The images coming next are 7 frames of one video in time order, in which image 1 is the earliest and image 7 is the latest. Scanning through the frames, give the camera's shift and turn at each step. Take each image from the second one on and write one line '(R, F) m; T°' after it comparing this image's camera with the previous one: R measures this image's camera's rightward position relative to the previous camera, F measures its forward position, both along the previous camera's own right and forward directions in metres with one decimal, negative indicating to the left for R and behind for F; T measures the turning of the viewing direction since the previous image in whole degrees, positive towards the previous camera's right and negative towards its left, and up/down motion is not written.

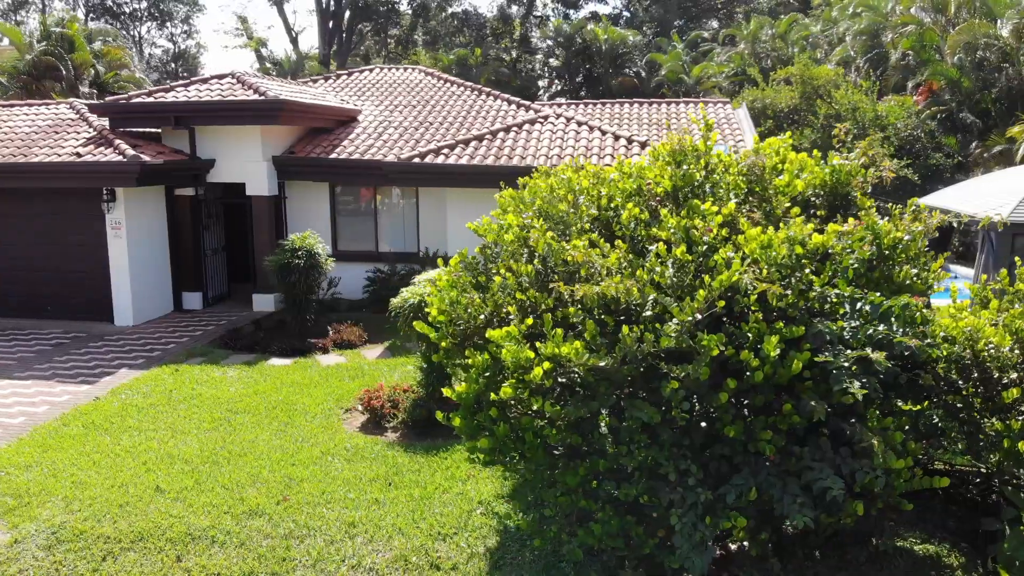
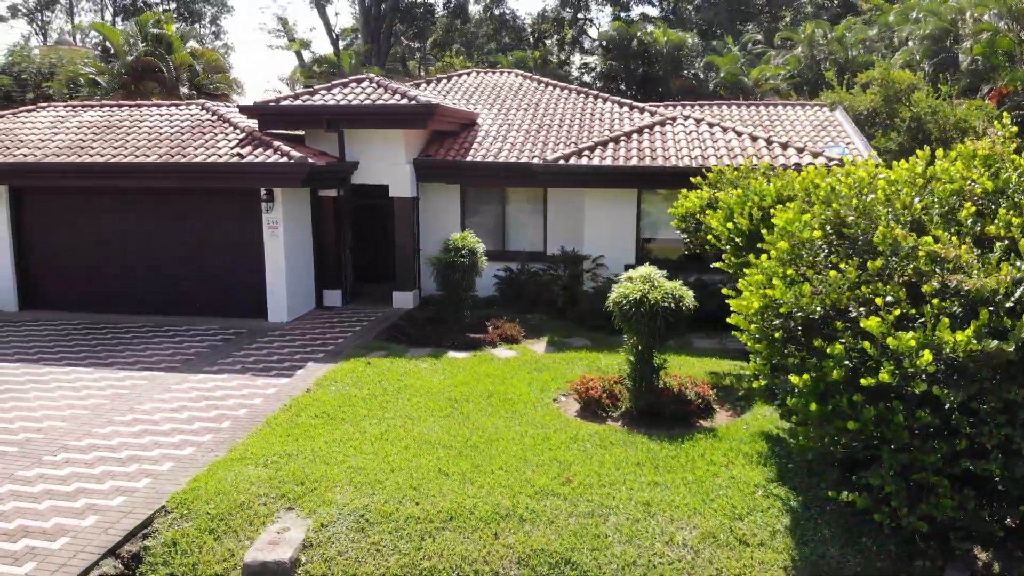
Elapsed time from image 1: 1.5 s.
(-2.3, -0.4) m; +1°
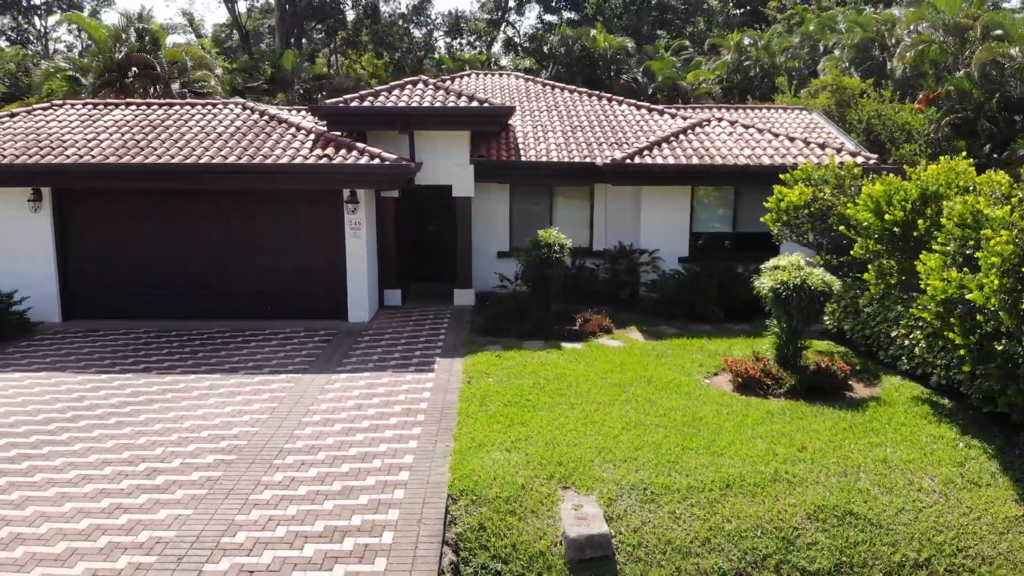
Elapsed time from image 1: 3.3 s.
(-3.5, -0.2) m; +11°
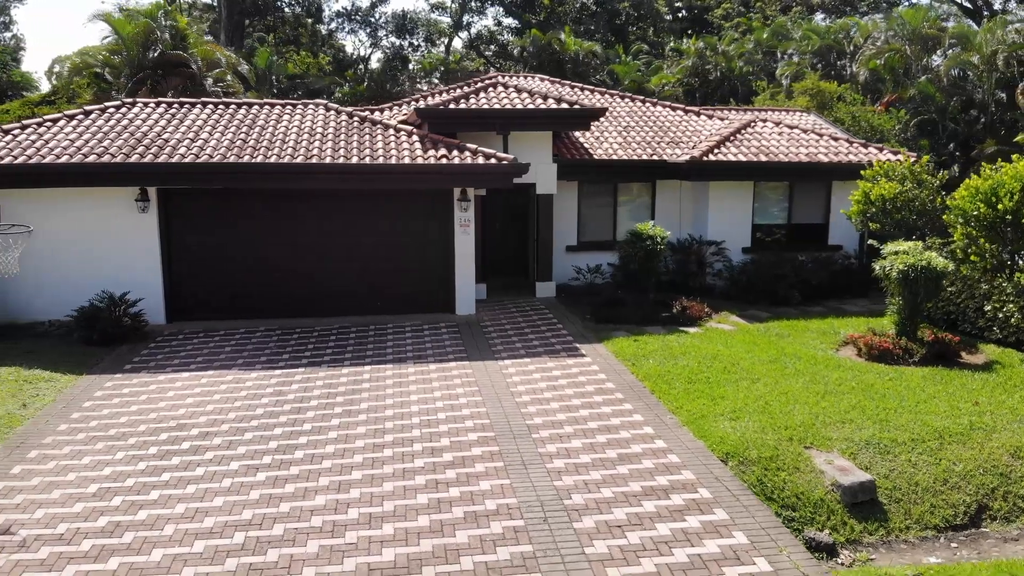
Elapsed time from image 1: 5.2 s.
(-3.6, -0.5) m; +9°
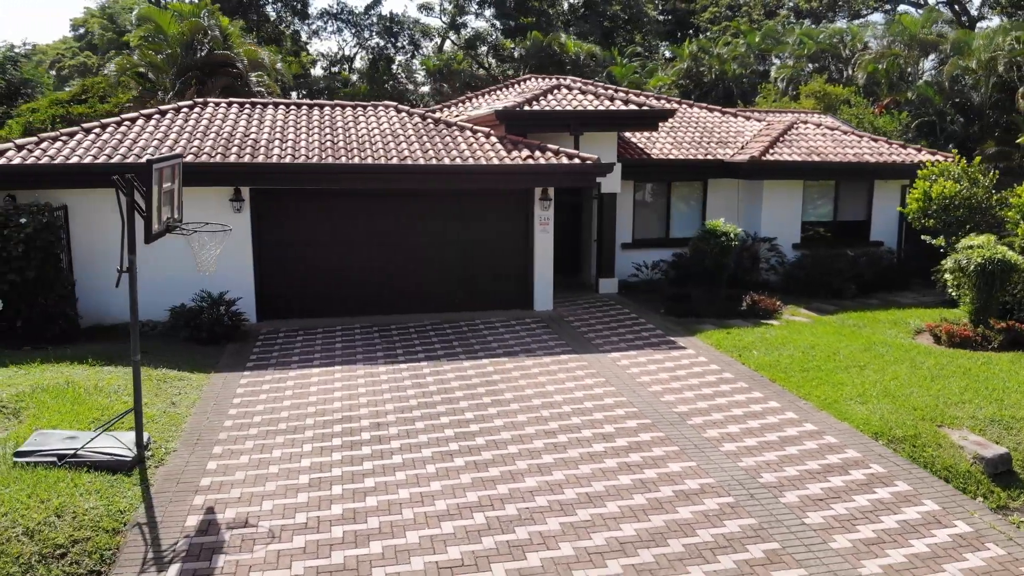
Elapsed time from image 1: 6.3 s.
(-2.3, -0.4) m; +4°
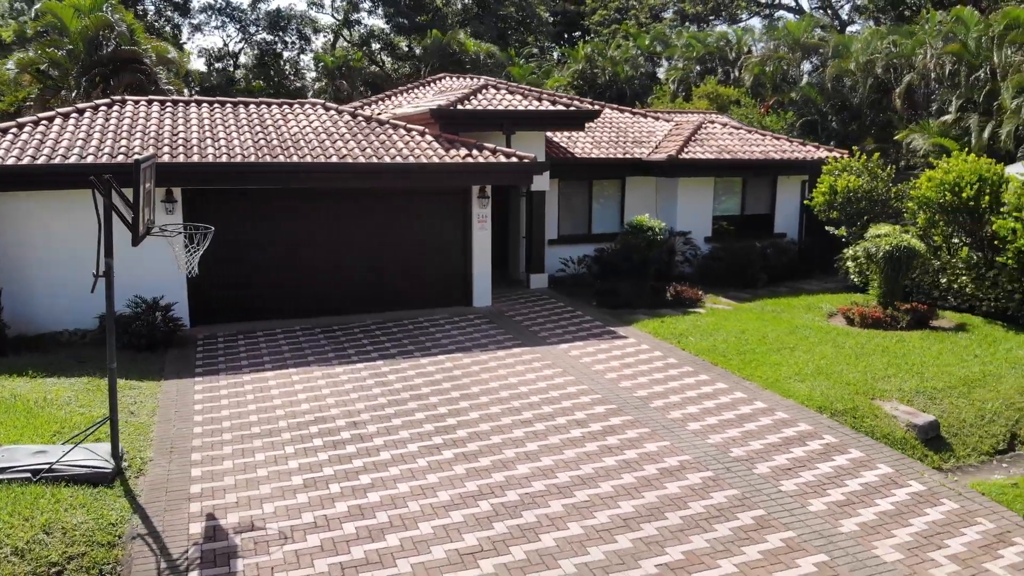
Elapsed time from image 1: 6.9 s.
(-1.0, -0.2) m; +8°
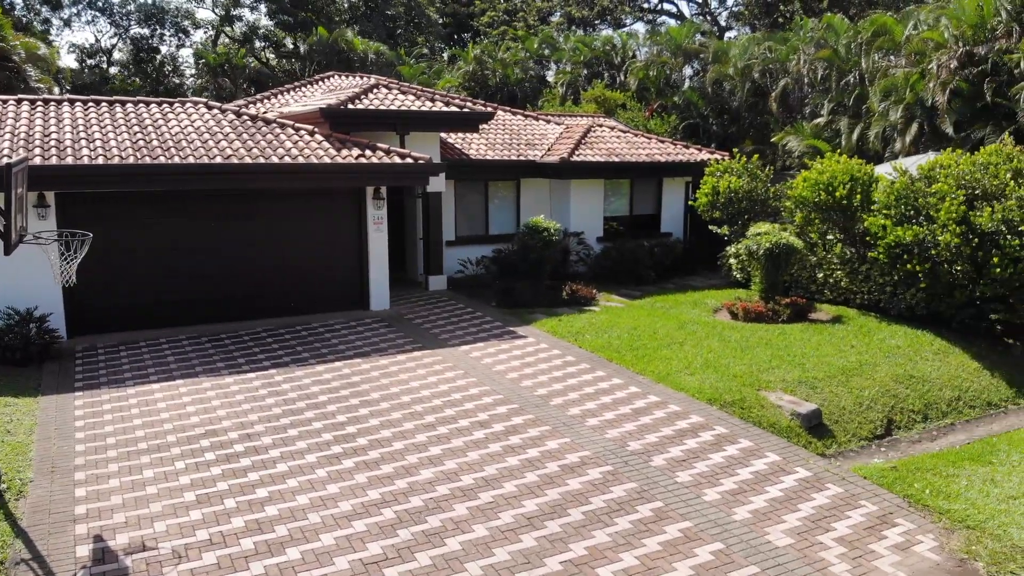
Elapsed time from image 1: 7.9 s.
(-0.1, 0.0) m; +7°
